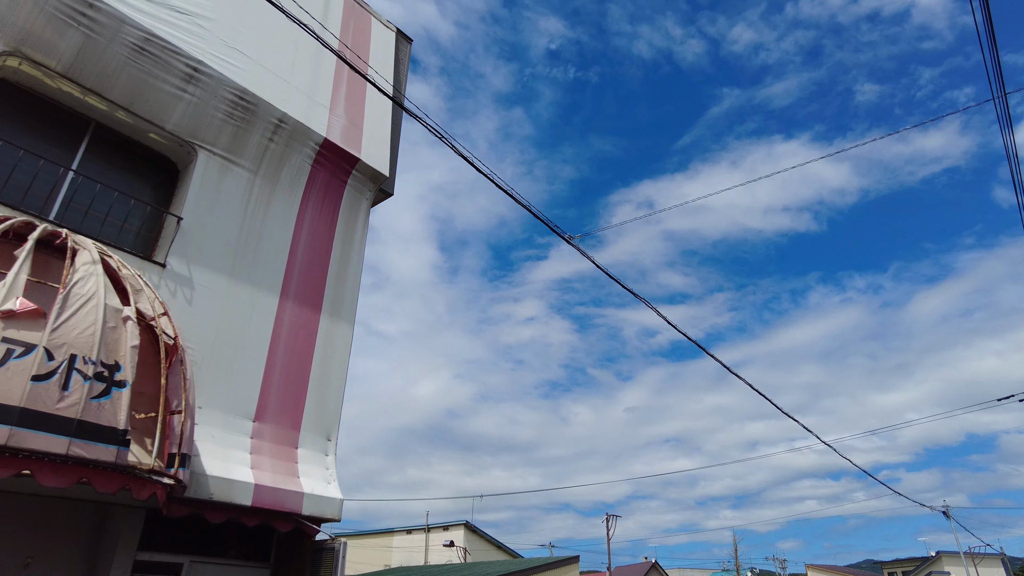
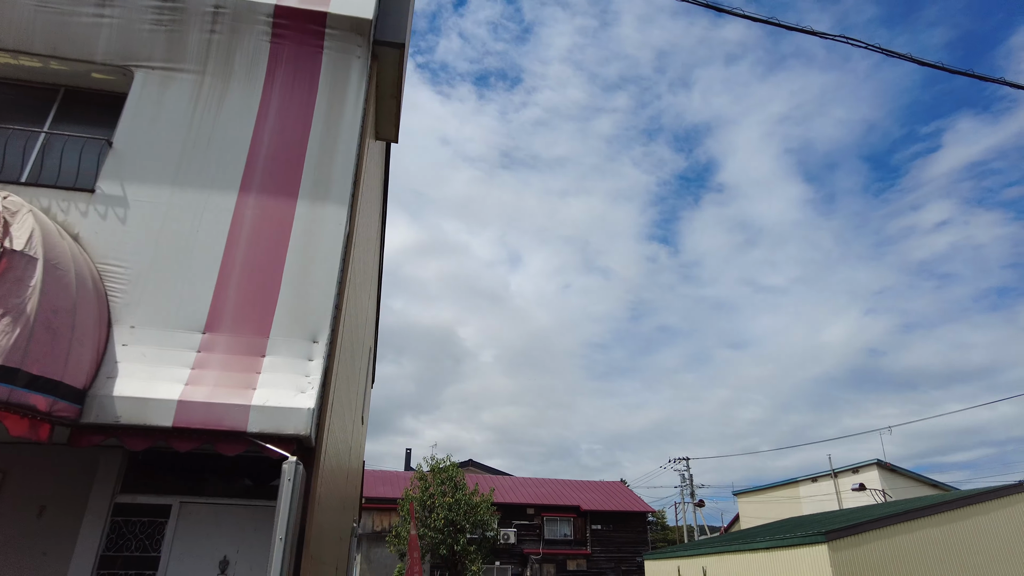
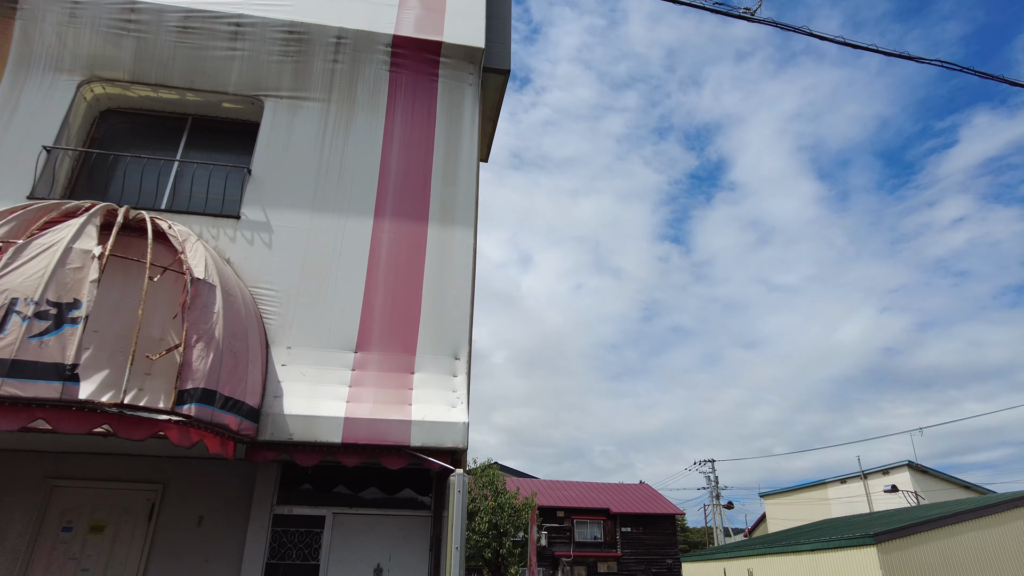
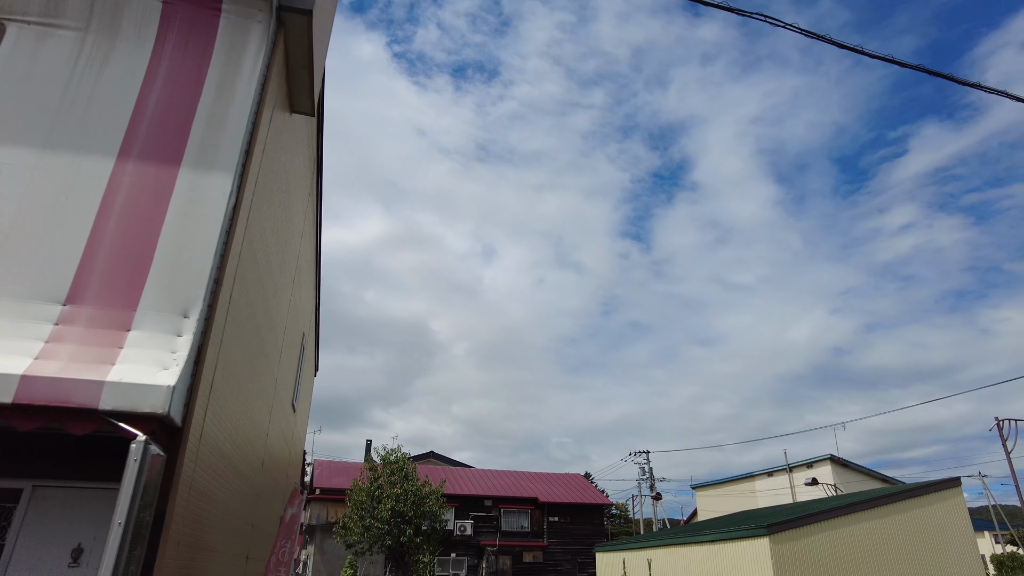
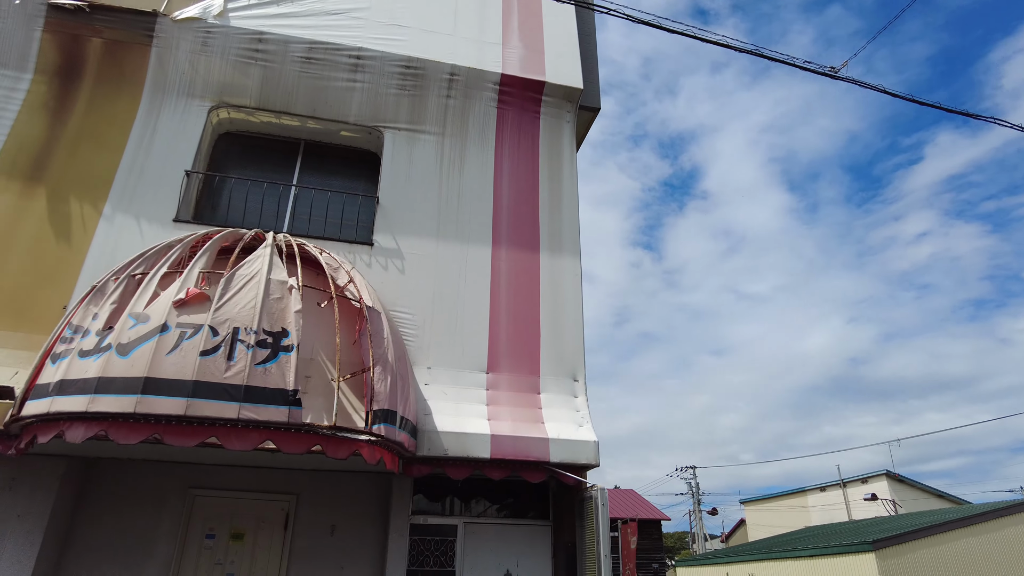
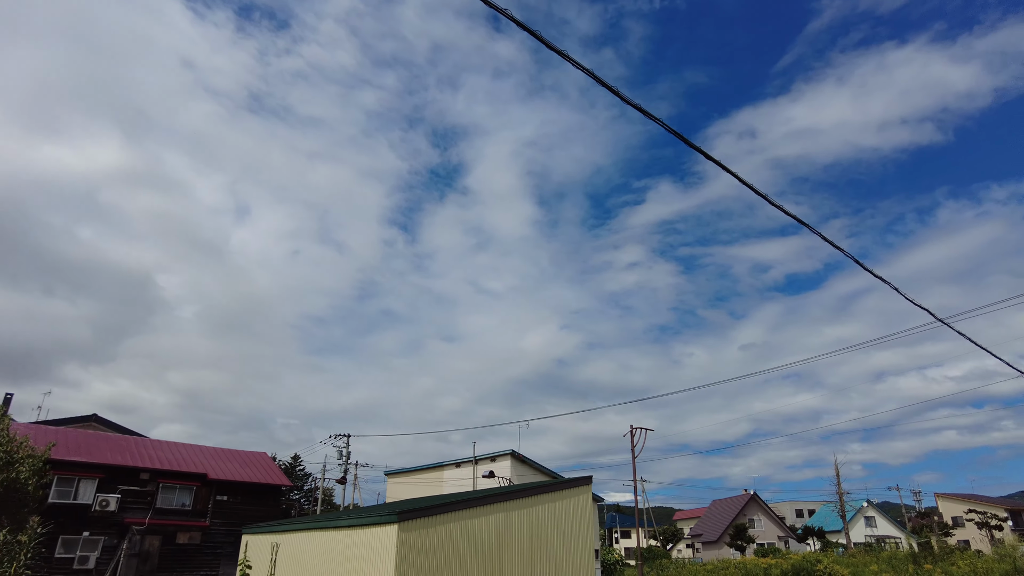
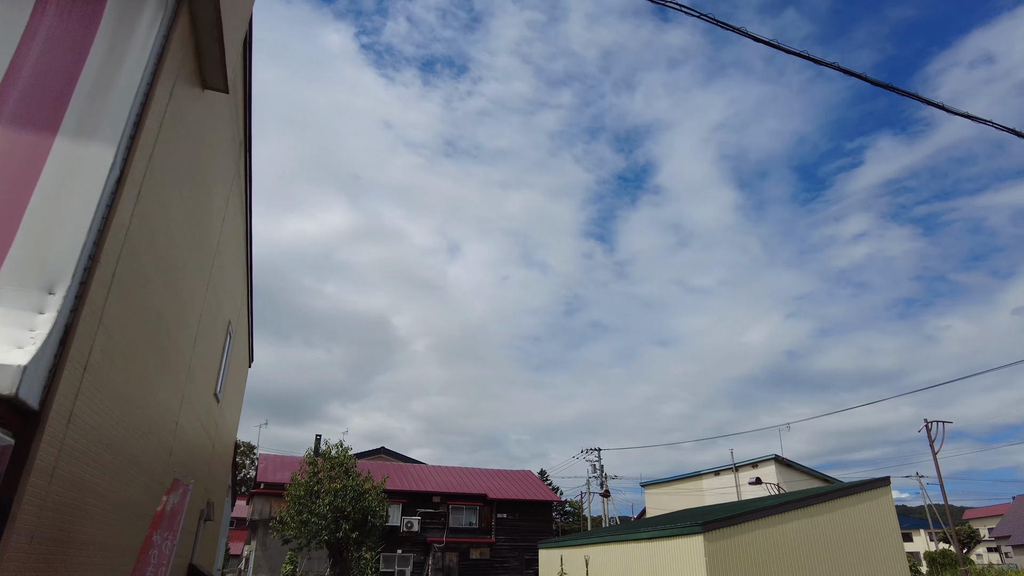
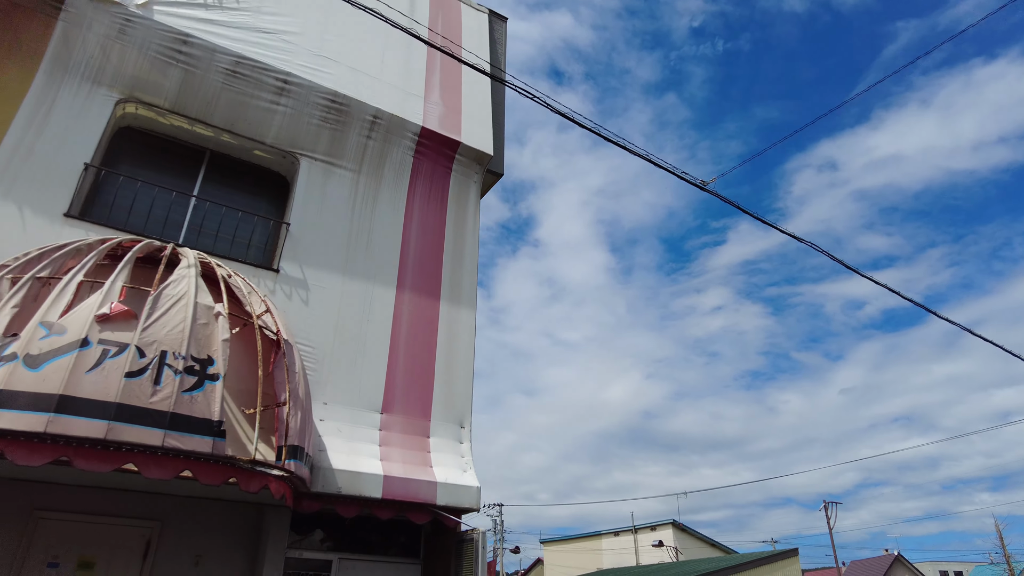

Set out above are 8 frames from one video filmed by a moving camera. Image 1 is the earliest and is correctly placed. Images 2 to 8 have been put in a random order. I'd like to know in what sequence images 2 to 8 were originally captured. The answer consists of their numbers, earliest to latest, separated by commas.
8, 5, 3, 2, 4, 7, 6
